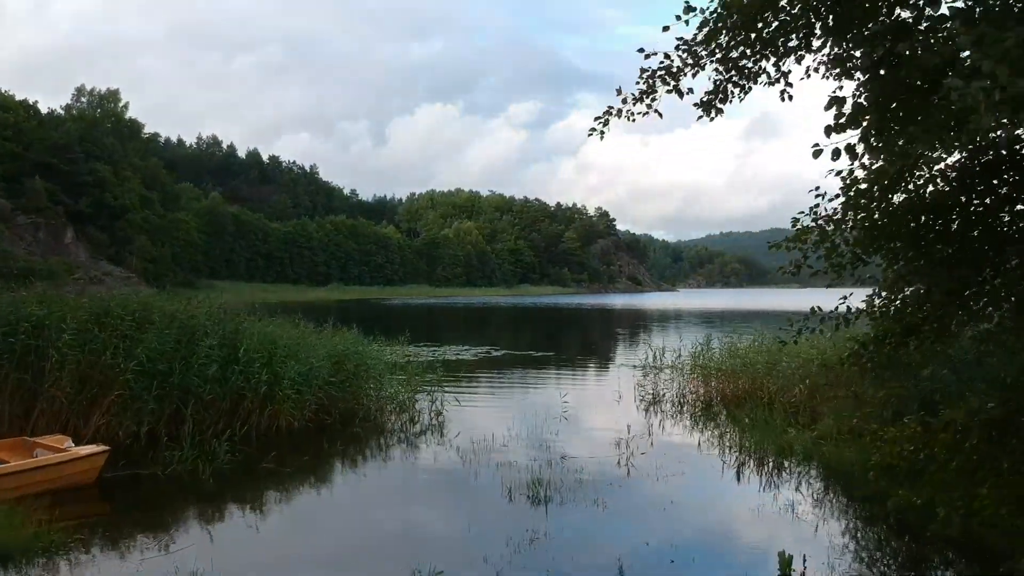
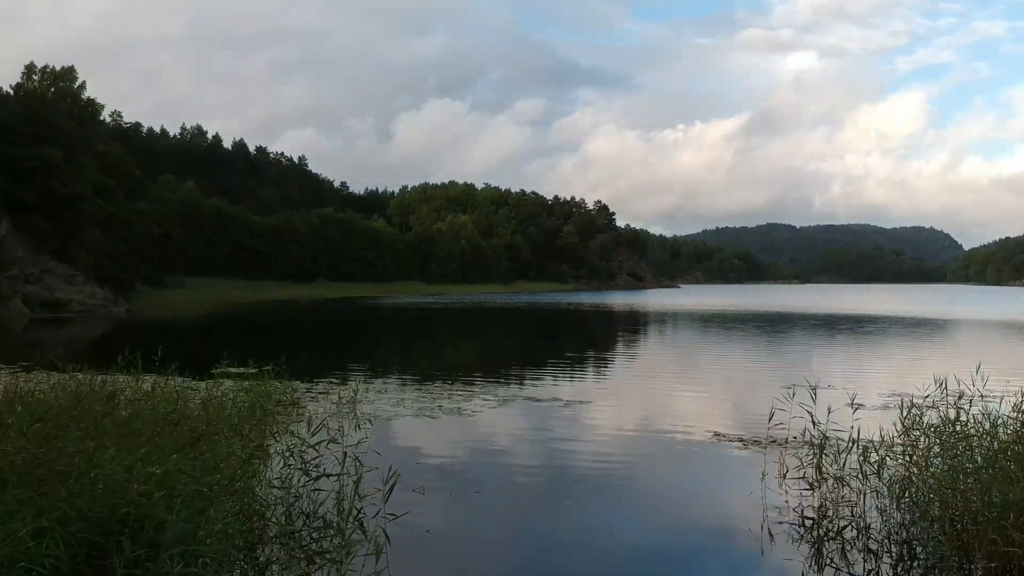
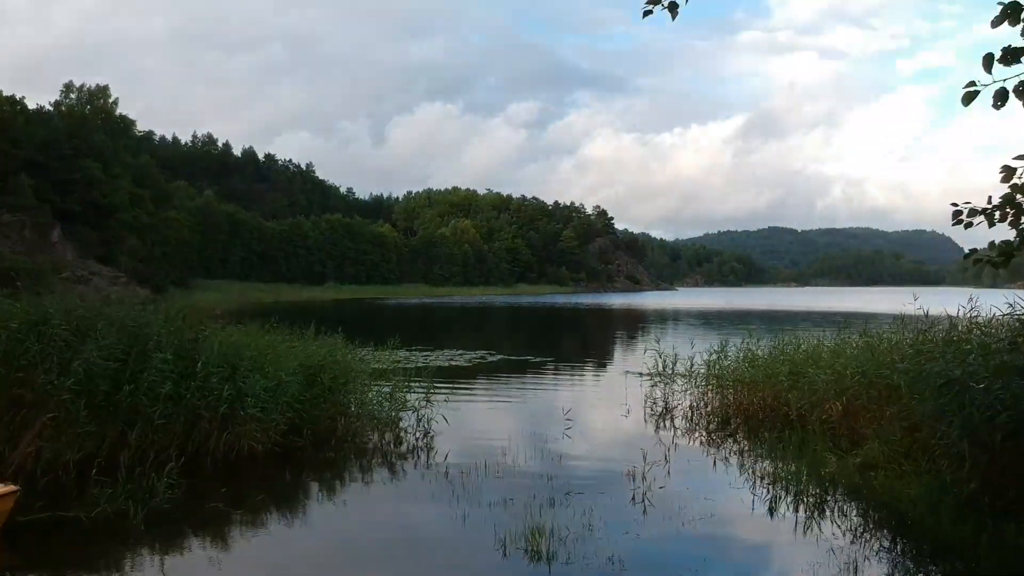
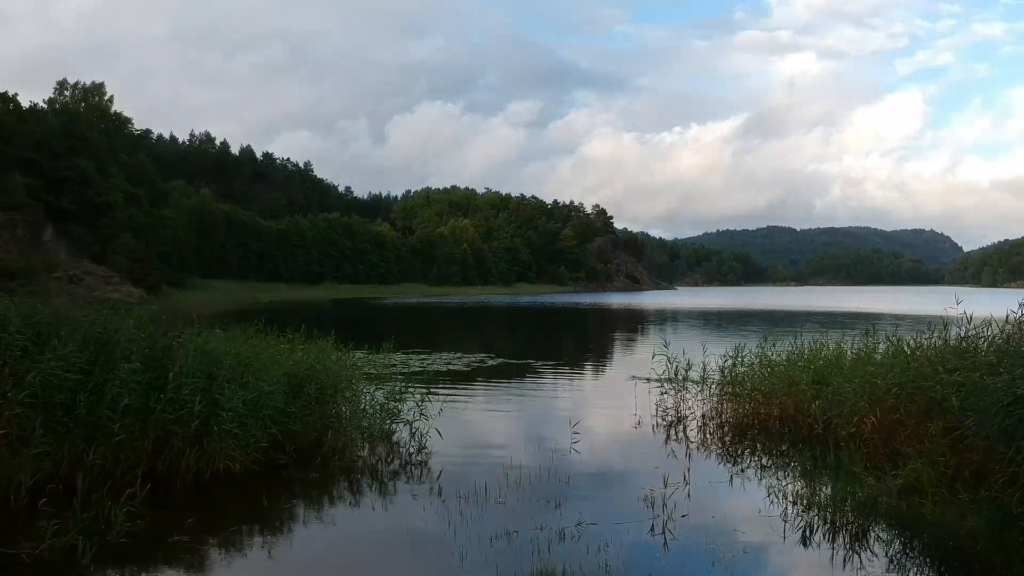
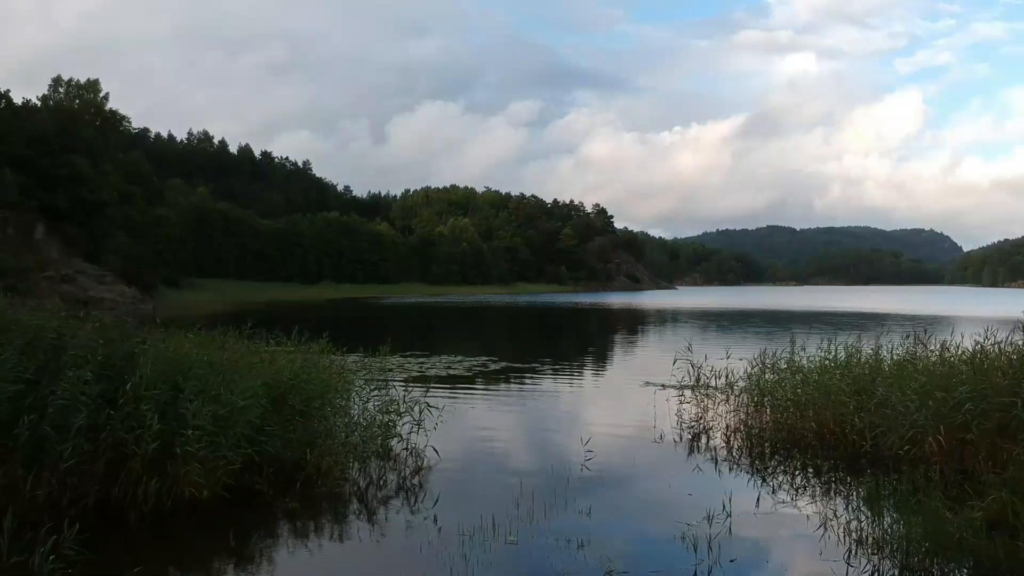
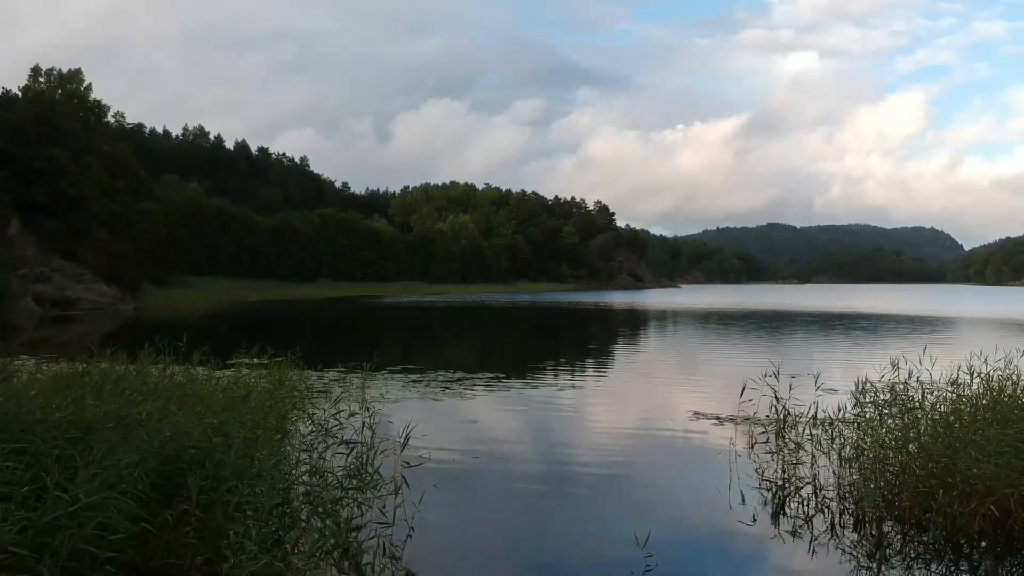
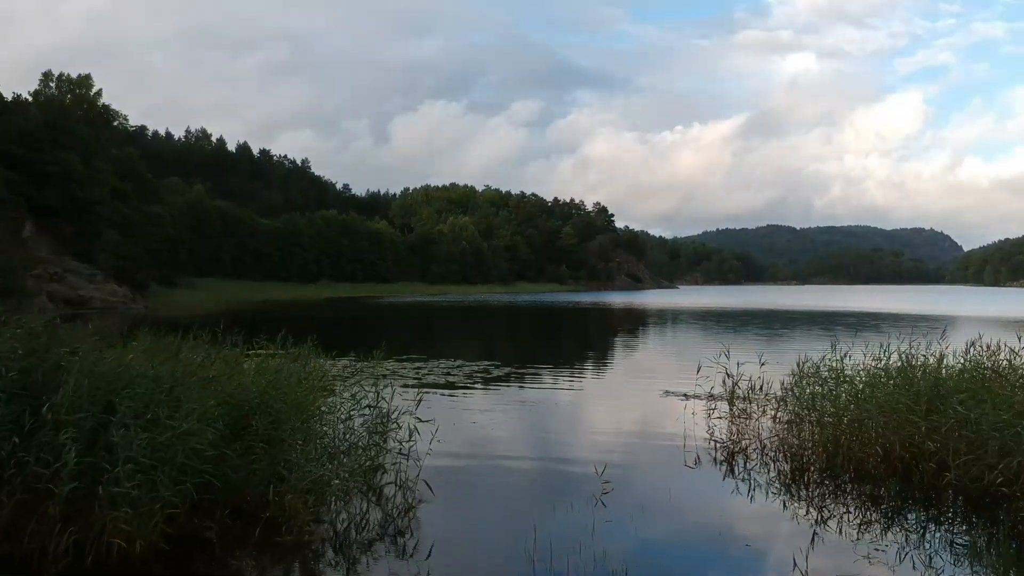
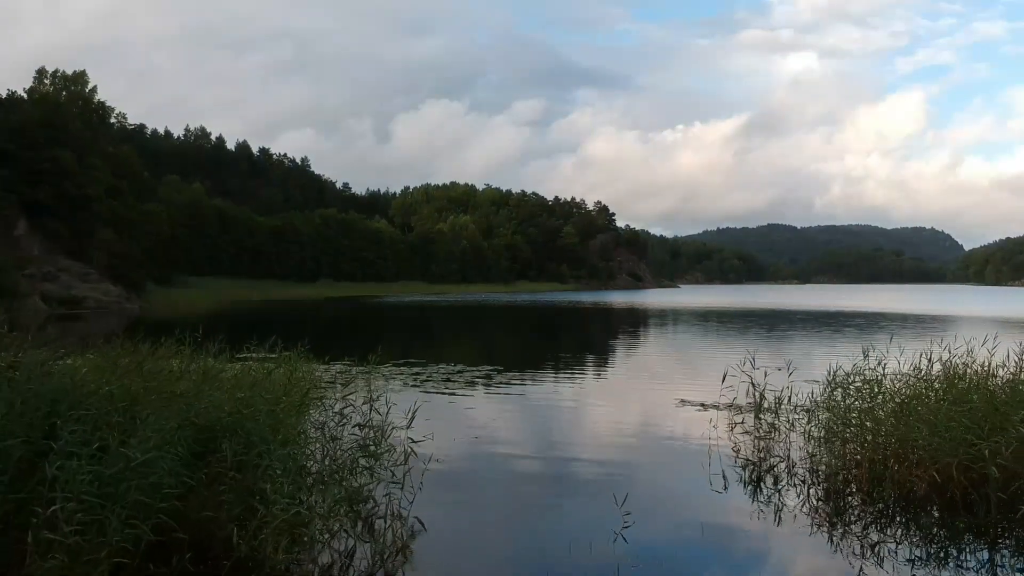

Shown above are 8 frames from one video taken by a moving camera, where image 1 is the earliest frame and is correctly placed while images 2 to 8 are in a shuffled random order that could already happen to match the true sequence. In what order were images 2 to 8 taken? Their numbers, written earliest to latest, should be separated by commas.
3, 4, 5, 7, 8, 6, 2
